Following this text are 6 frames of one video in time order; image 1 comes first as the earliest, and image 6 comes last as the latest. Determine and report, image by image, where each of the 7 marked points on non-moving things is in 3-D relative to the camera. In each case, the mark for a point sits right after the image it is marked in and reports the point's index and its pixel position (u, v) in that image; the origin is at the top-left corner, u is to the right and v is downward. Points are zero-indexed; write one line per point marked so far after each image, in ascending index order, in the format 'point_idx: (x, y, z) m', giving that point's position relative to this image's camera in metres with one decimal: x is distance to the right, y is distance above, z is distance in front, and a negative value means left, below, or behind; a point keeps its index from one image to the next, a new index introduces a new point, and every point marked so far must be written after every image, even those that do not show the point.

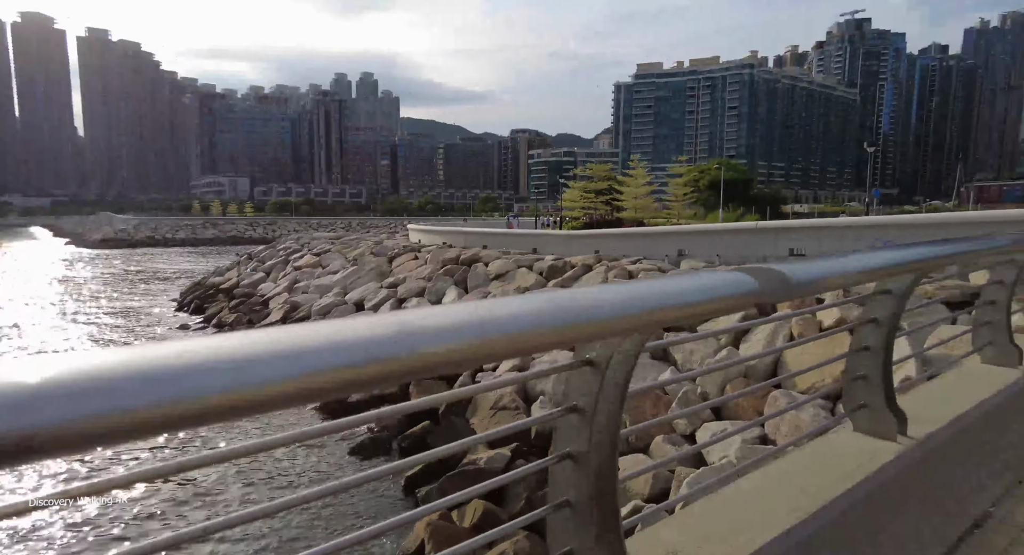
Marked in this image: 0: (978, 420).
0: (+2.5, -0.8, +3.0) m
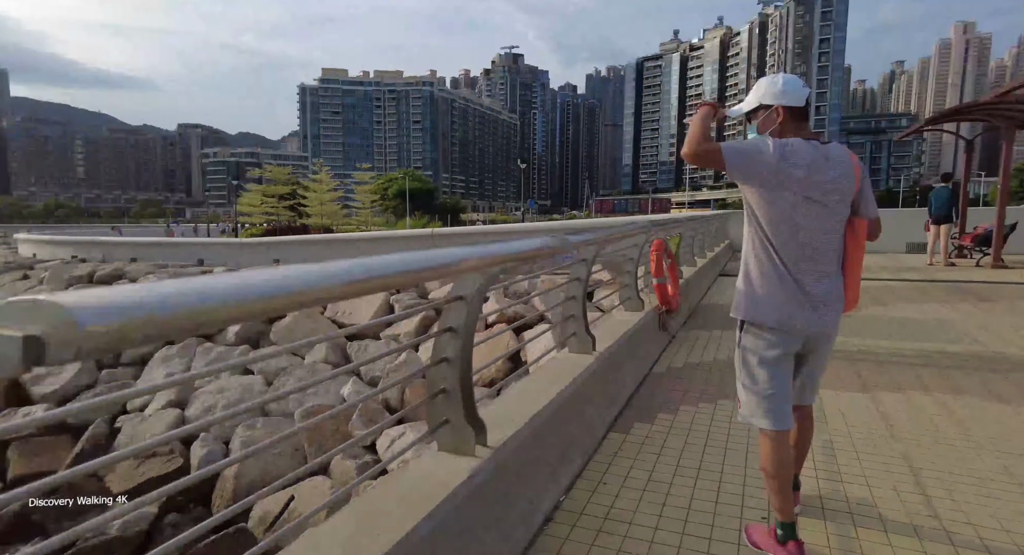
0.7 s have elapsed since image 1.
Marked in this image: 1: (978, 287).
0: (+0.2, -0.8, +3.3) m
1: (+7.7, -0.2, +9.3) m
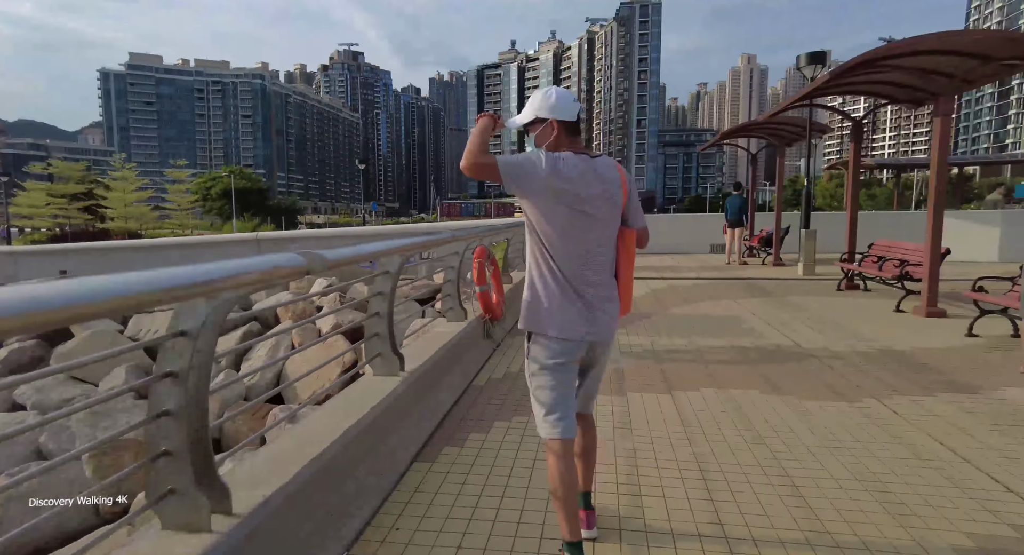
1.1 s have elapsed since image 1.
0: (-0.8, -0.9, +2.8) m
1: (+4.7, -0.1, +10.6) m
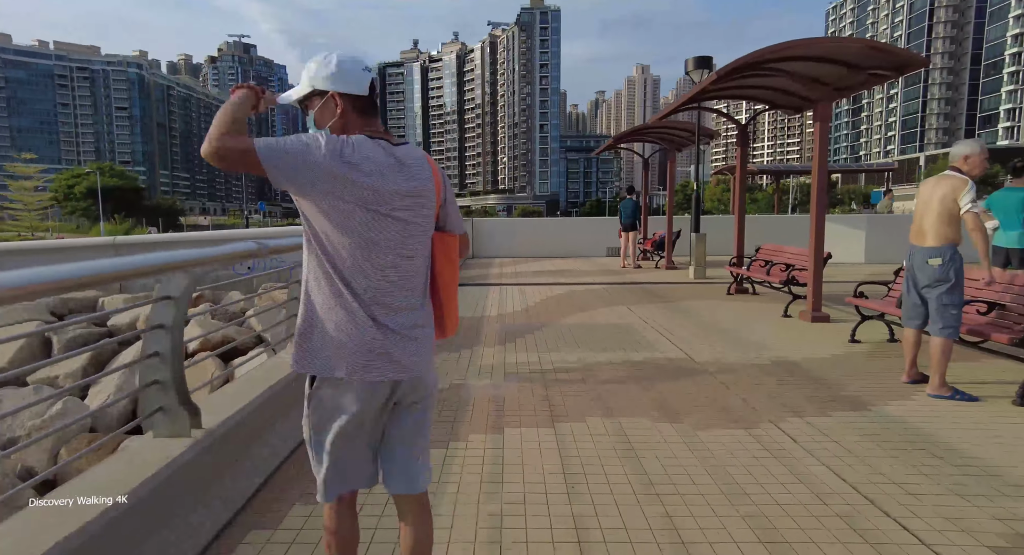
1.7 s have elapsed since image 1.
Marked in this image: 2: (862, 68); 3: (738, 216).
0: (-1.5, -1.0, +1.9) m
1: (+2.7, -0.2, +10.5) m
2: (+4.5, +2.7, +7.3) m
3: (+3.9, +1.1, +9.7) m
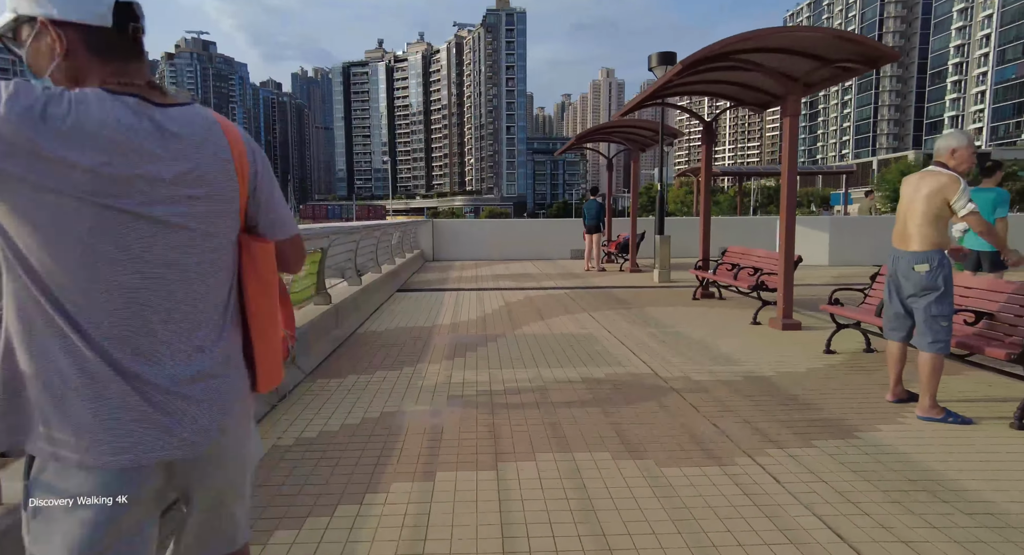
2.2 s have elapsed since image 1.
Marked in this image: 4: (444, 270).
0: (-1.8, -1.1, +1.2) m
1: (+1.9, -0.3, +10.0) m
2: (+3.9, +2.7, +6.9) m
3: (+3.2, +1.0, +9.3) m
4: (-1.8, +0.2, +14.9) m
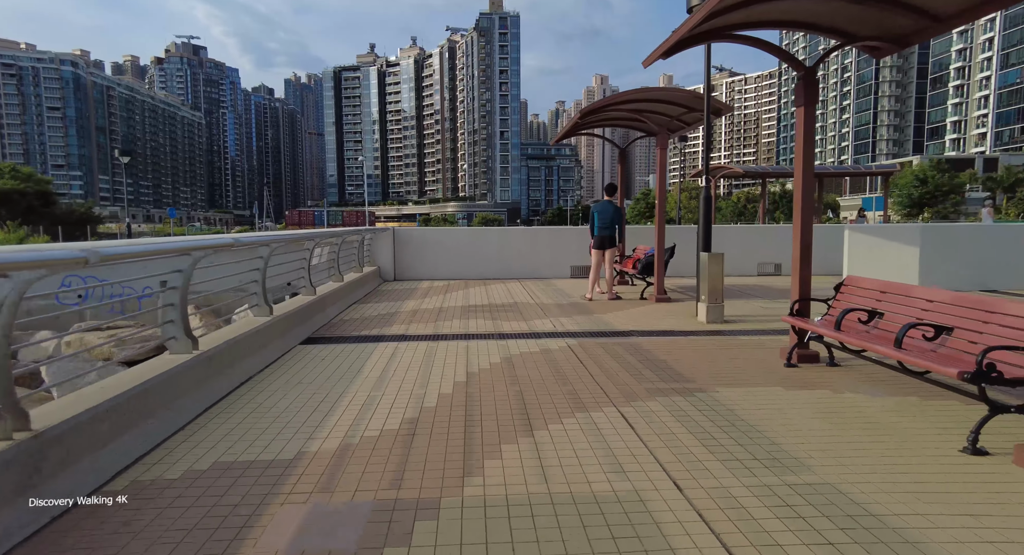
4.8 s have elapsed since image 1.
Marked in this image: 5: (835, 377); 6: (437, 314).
0: (-2.0, -1.5, -2.6) m
1: (+1.6, -0.8, +6.2) m
2: (+3.7, +2.2, +3.2) m
3: (+2.9, +0.5, +5.5) m
4: (-2.2, -0.4, +11.1) m
5: (+2.9, -0.9, +5.1) m
6: (-1.3, -0.6, +8.9) m
